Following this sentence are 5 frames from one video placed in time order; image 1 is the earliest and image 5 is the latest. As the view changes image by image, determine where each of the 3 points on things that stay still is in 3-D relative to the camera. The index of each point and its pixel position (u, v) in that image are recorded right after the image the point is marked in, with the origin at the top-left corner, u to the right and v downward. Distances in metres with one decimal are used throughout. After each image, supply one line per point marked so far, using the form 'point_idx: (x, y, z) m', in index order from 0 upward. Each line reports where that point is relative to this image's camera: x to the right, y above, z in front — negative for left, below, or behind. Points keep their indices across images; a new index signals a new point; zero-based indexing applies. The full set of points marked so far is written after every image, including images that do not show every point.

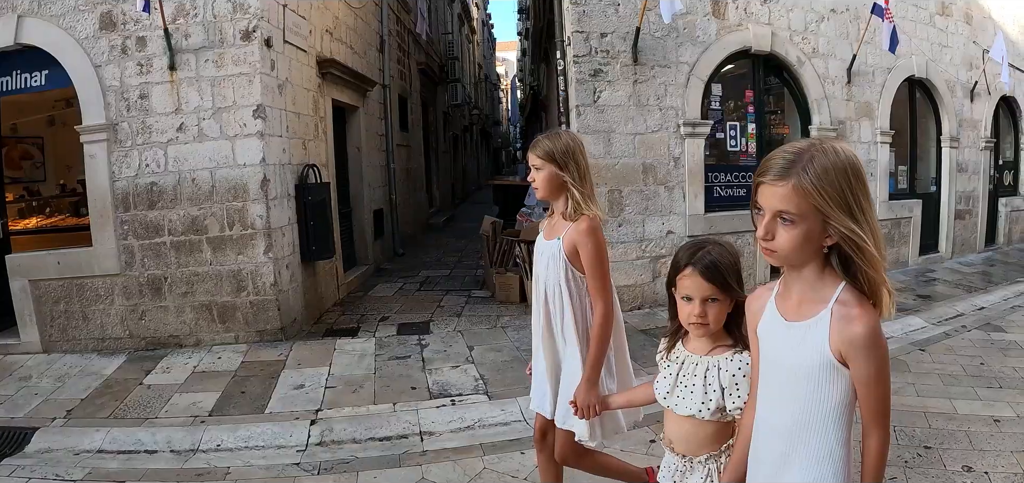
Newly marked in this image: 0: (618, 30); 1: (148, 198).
0: (+1.0, +2.0, +5.6) m
1: (-3.2, +0.4, +5.2) m
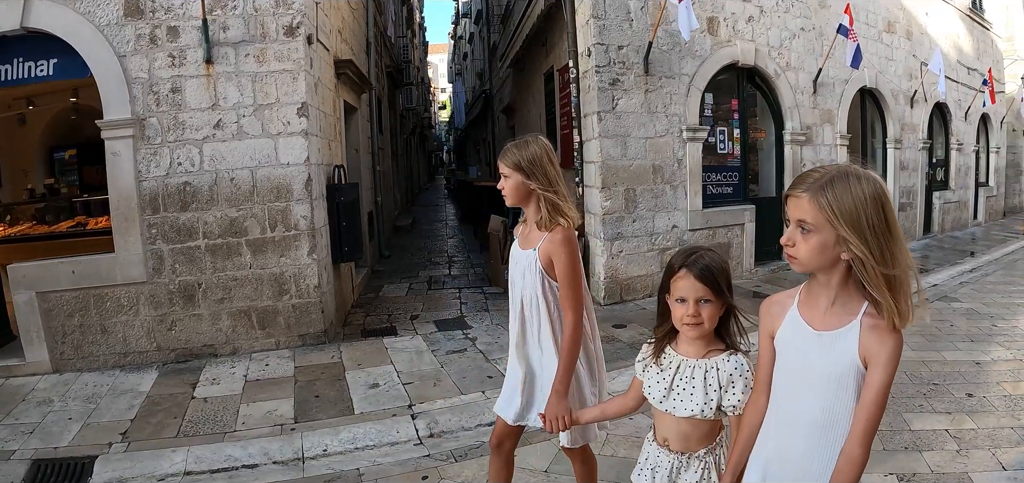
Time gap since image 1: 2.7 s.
0: (+1.2, +2.0, +6.1) m
1: (-2.7, +0.4, +4.9) m
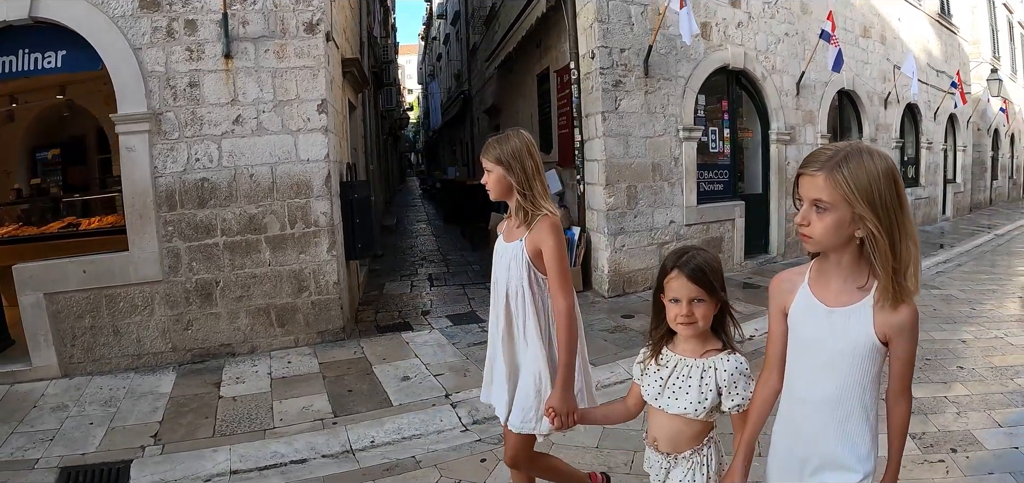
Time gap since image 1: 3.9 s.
0: (+1.3, +2.1, +6.4) m
1: (-2.6, +0.4, +4.8) m
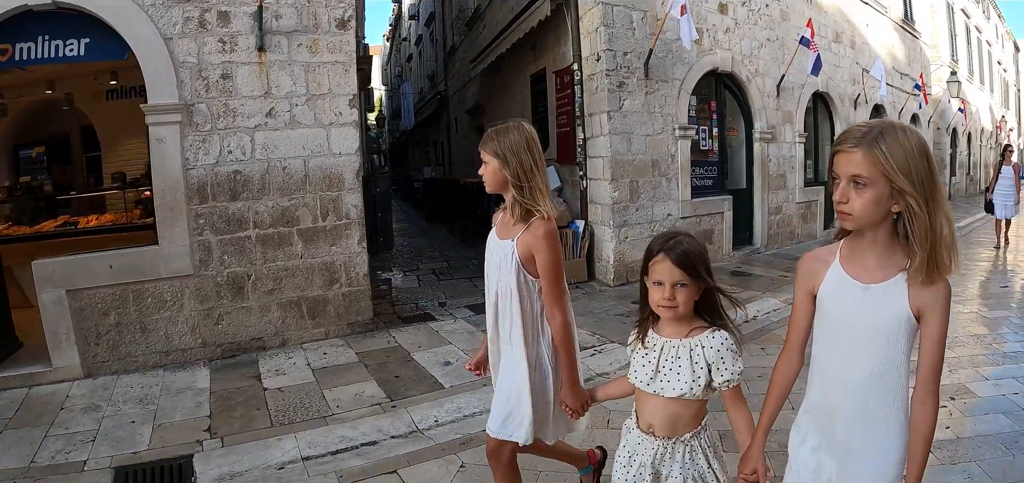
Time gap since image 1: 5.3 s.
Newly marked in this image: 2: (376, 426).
0: (+1.4, +2.2, +6.7) m
1: (-2.3, +0.4, +4.8) m
2: (-0.9, -1.2, +3.8) m
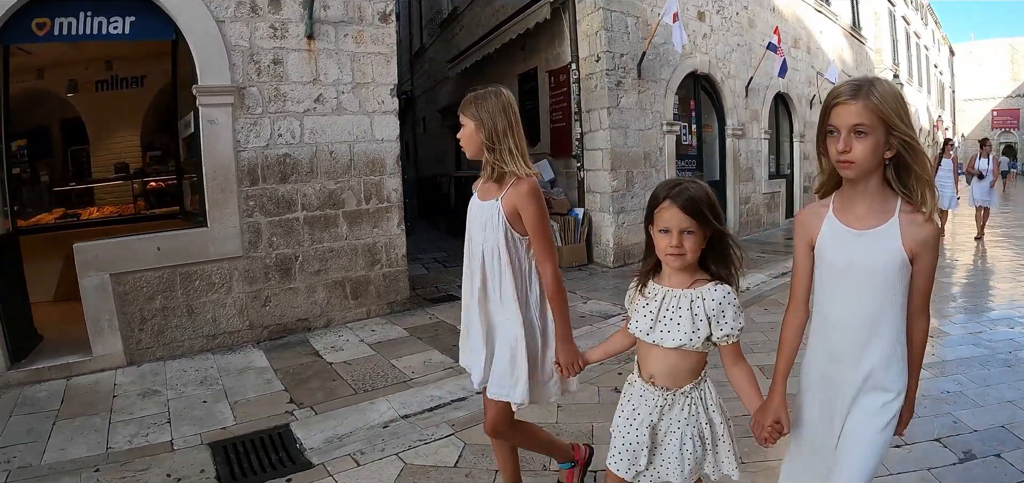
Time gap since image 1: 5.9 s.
0: (+1.4, +2.4, +7.3) m
1: (-1.9, +0.6, +4.9) m
2: (-0.4, -1.0, +4.1) m
